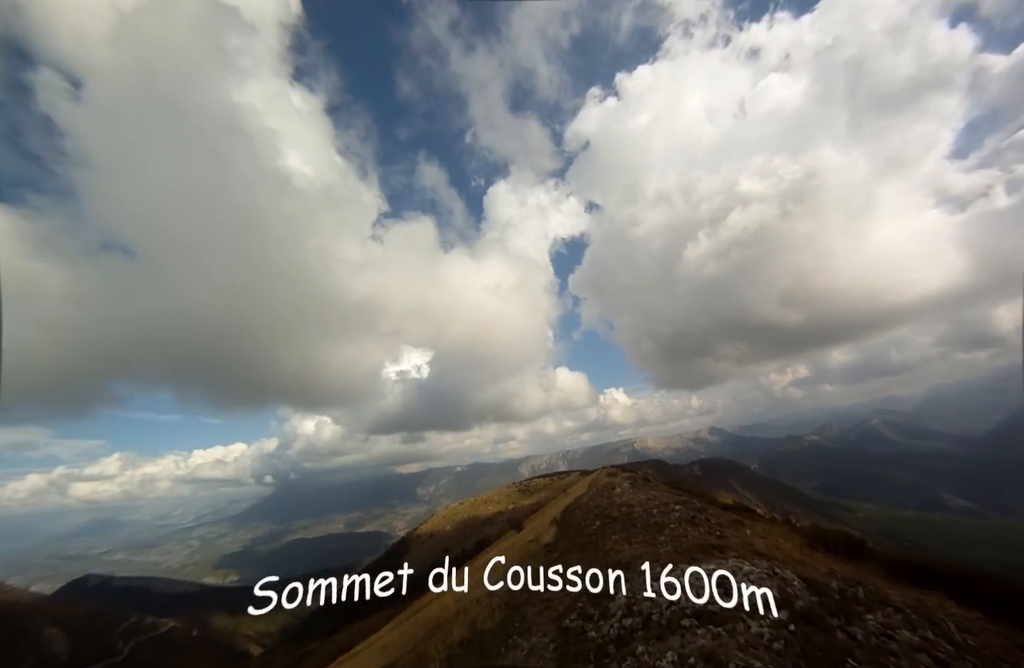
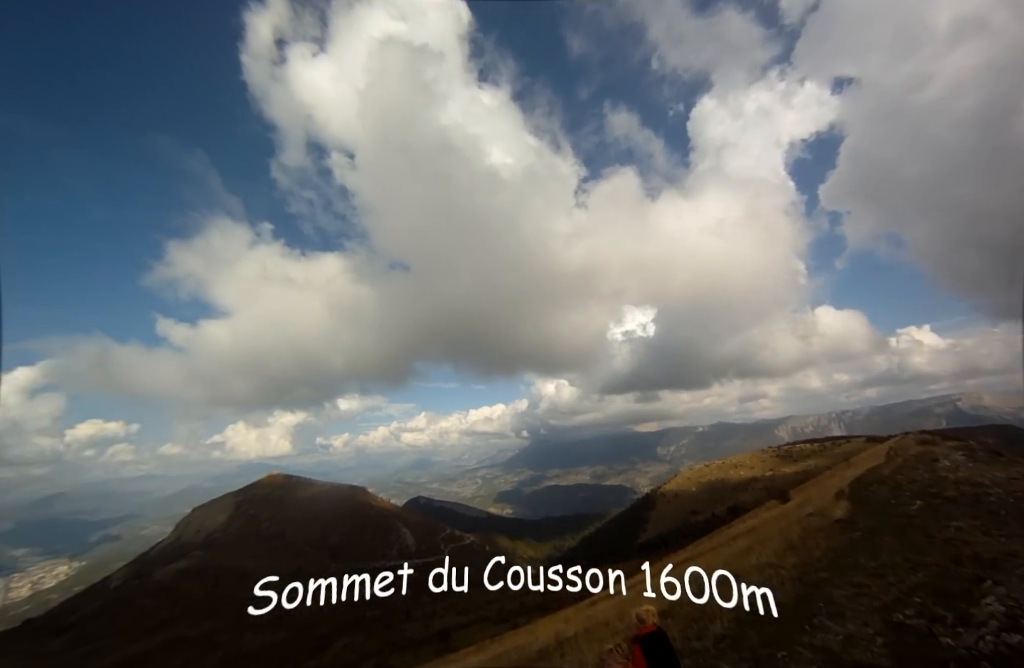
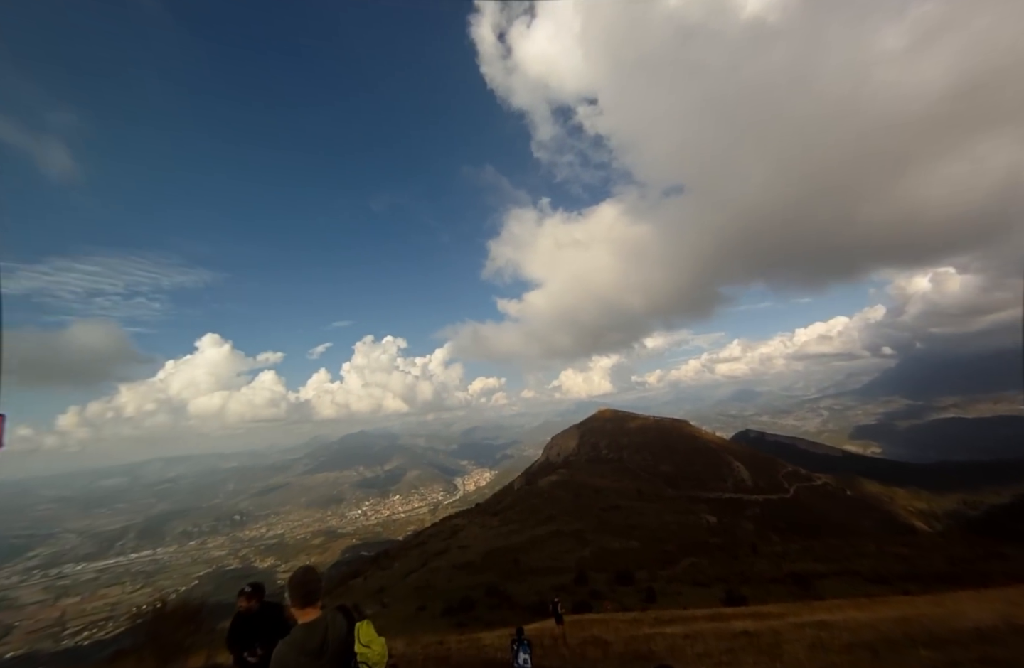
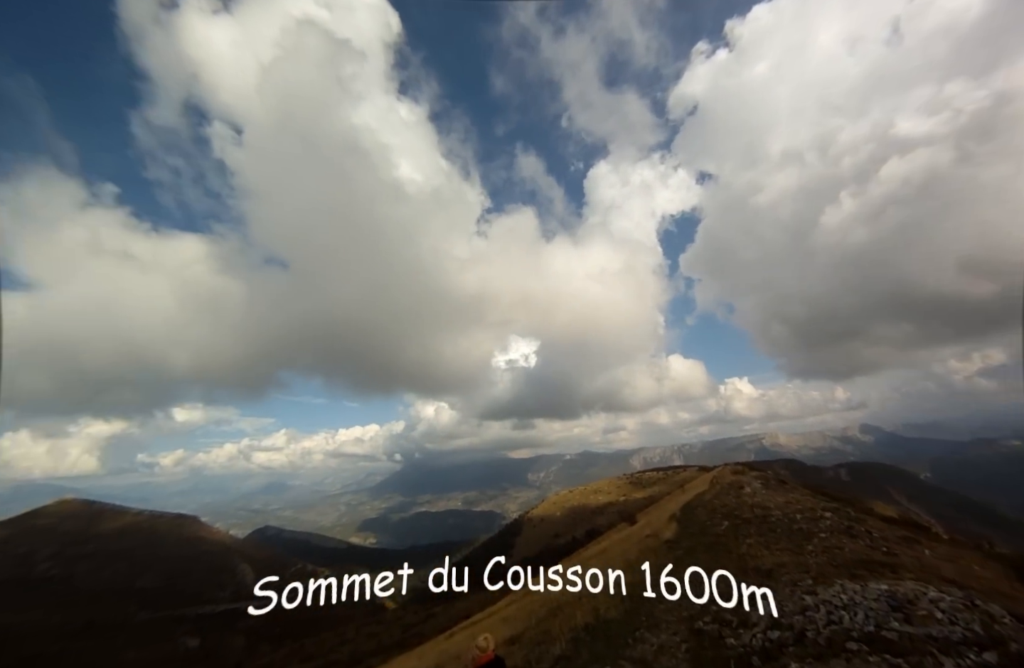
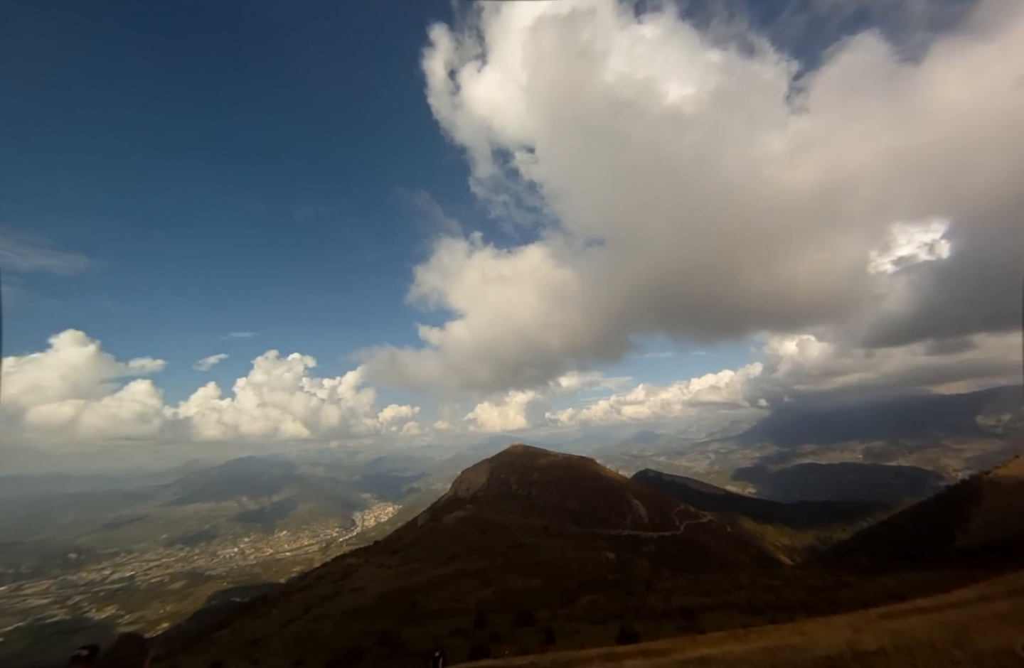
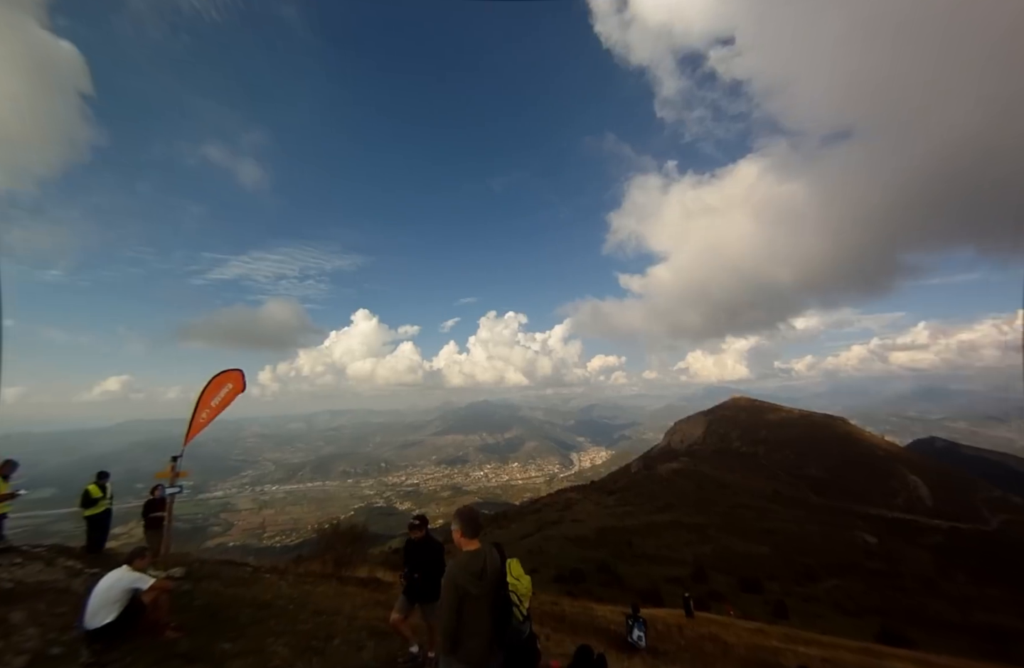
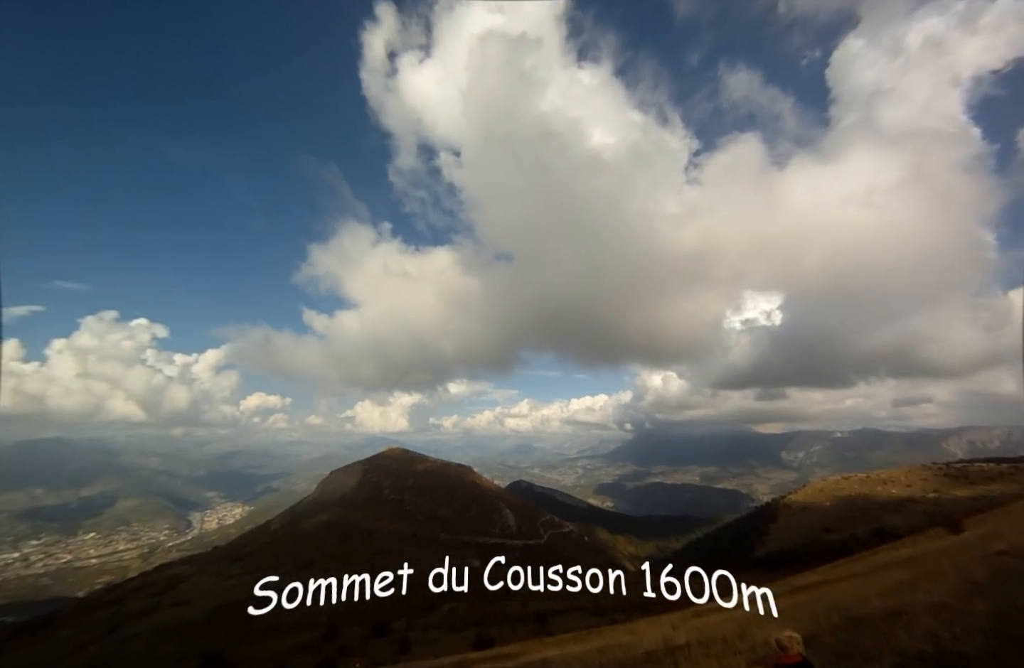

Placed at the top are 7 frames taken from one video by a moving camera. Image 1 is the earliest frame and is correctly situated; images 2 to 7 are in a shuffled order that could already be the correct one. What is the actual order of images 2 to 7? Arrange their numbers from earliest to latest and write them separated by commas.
4, 2, 7, 5, 3, 6
